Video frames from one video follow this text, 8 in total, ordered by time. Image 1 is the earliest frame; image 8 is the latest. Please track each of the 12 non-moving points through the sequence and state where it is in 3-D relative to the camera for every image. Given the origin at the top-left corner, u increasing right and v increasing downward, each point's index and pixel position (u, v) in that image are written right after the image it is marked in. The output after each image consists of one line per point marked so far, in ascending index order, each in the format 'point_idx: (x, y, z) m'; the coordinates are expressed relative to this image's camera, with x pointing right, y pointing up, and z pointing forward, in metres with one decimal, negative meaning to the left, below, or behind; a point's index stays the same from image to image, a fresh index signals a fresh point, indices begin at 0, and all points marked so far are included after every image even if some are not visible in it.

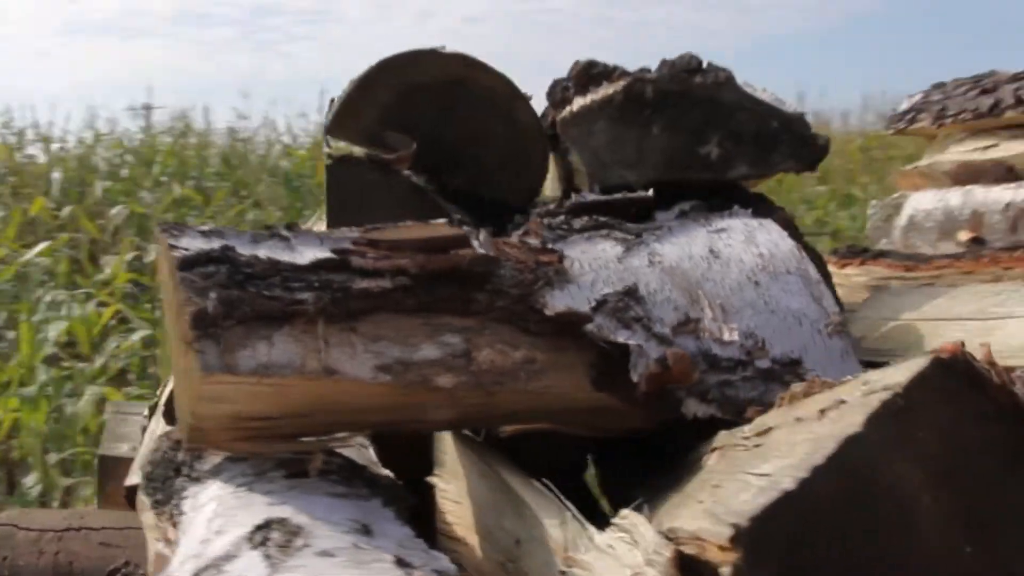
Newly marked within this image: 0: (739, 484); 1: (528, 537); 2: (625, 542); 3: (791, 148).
0: (+0.3, -0.2, +1.2) m
1: (+0.1, -0.3, +1.6) m
2: (+0.2, -0.3, +1.5) m
3: (+0.6, +0.3, +2.4) m
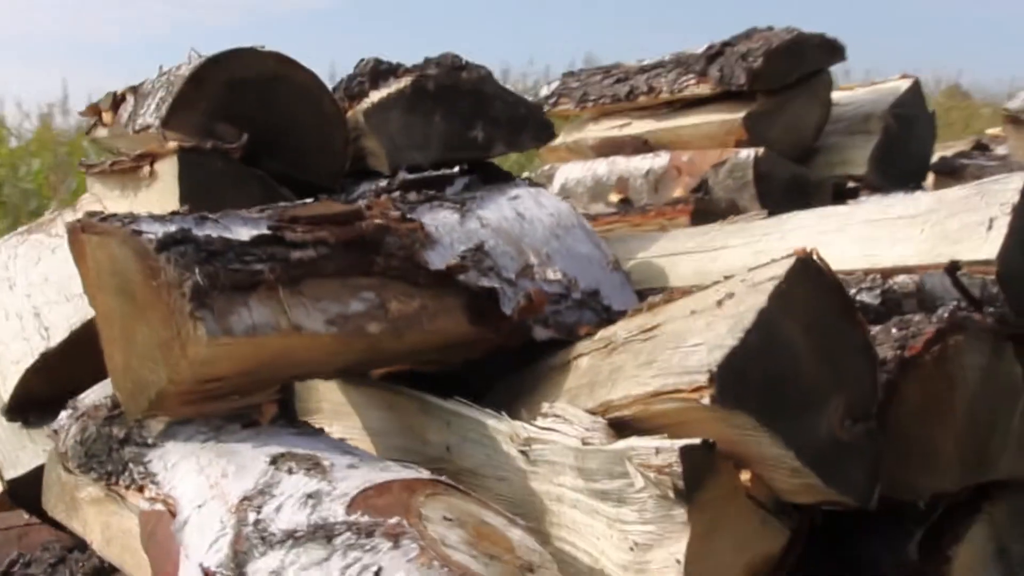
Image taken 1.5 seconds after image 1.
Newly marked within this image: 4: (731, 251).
0: (+0.3, -0.1, +1.8) m
1: (0.0, -0.3, +2.1) m
2: (+0.1, -0.2, +1.9) m
3: (+0.1, +0.4, +3.0) m
4: (+0.5, +0.1, +2.6) m
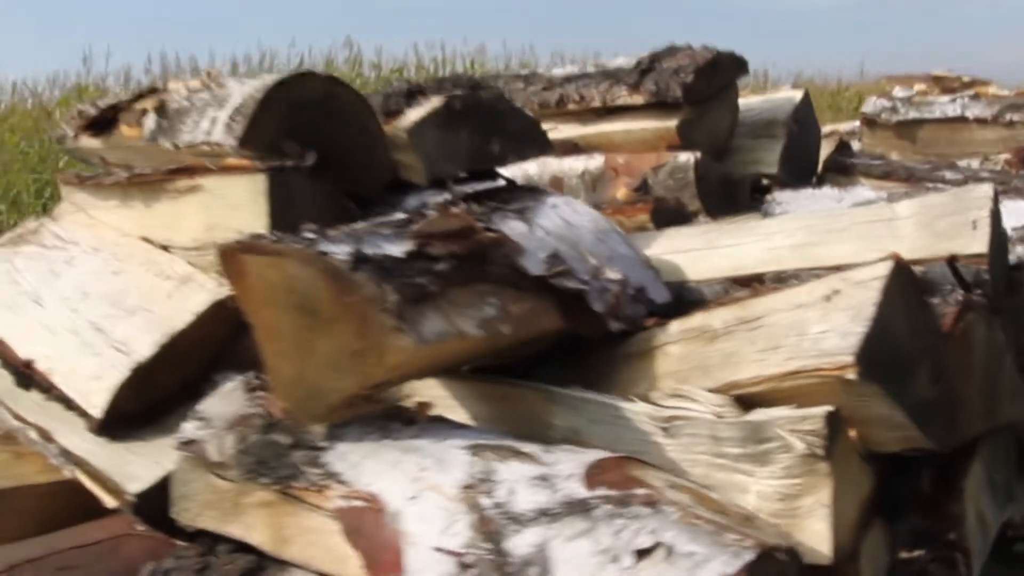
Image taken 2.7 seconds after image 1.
0: (+0.6, -0.1, +2.2) m
1: (+0.2, -0.3, +2.4) m
2: (+0.4, -0.2, +2.3) m
3: (+0.1, +0.4, +3.3) m
4: (+0.6, +0.1, +3.0) m
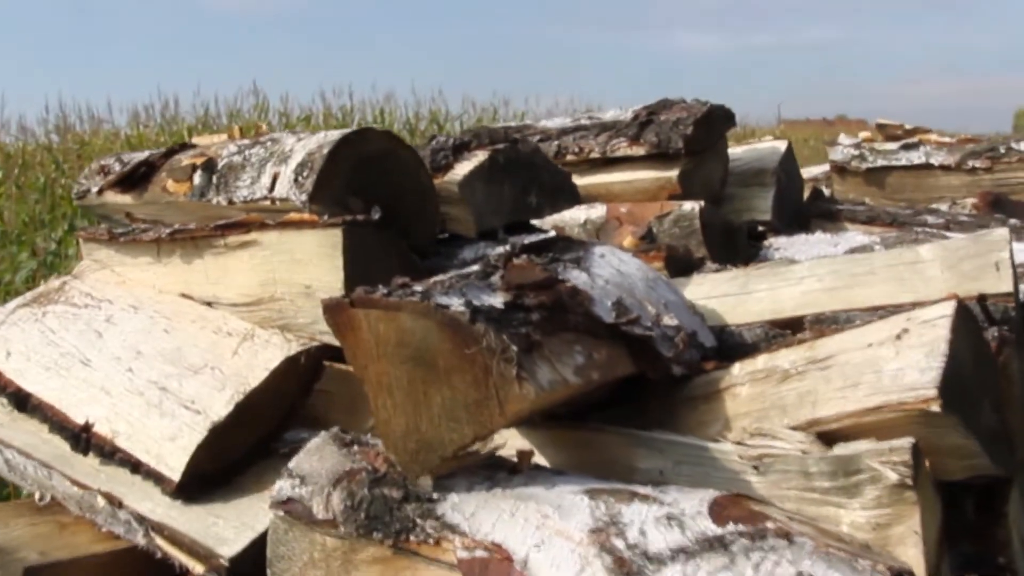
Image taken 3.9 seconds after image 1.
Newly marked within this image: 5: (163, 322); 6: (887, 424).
0: (+0.8, -0.2, +2.3) m
1: (+0.4, -0.4, +2.5) m
2: (+0.5, -0.3, +2.4) m
3: (+0.2, +0.3, +3.4) m
4: (+0.7, 0.0, +3.1) m
5: (-0.9, -0.1, +3.0) m
6: (+0.8, -0.3, +2.3) m
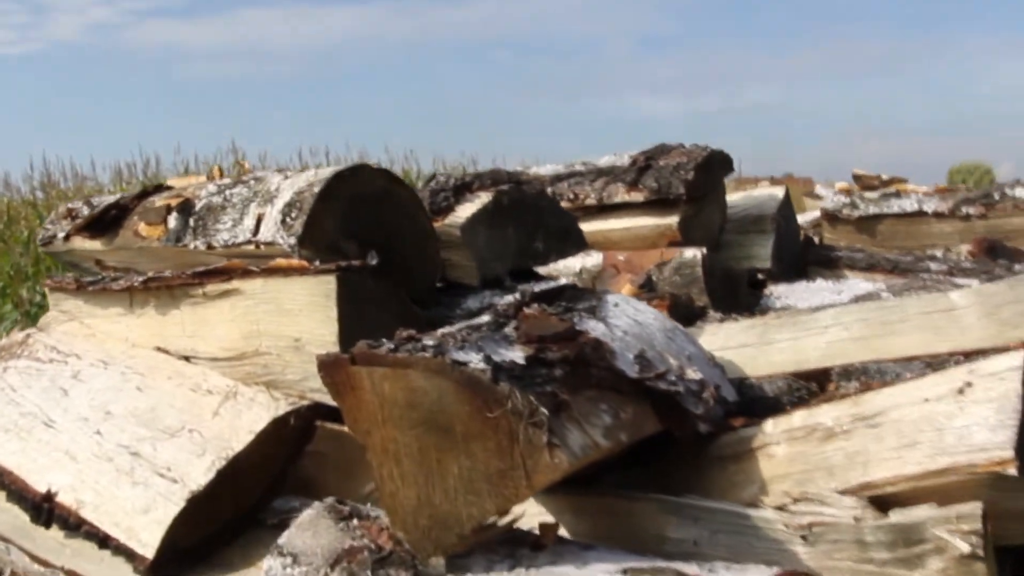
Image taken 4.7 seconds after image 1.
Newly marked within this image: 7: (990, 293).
0: (+0.8, -0.3, +2.1) m
1: (+0.4, -0.5, +2.2) m
2: (+0.6, -0.4, +2.2) m
3: (+0.2, +0.1, +3.2) m
4: (+0.7, -0.1, +2.9) m
5: (-0.9, -0.2, +2.7) m
6: (+0.8, -0.4, +2.1) m
7: (+1.1, 0.0, +2.7) m
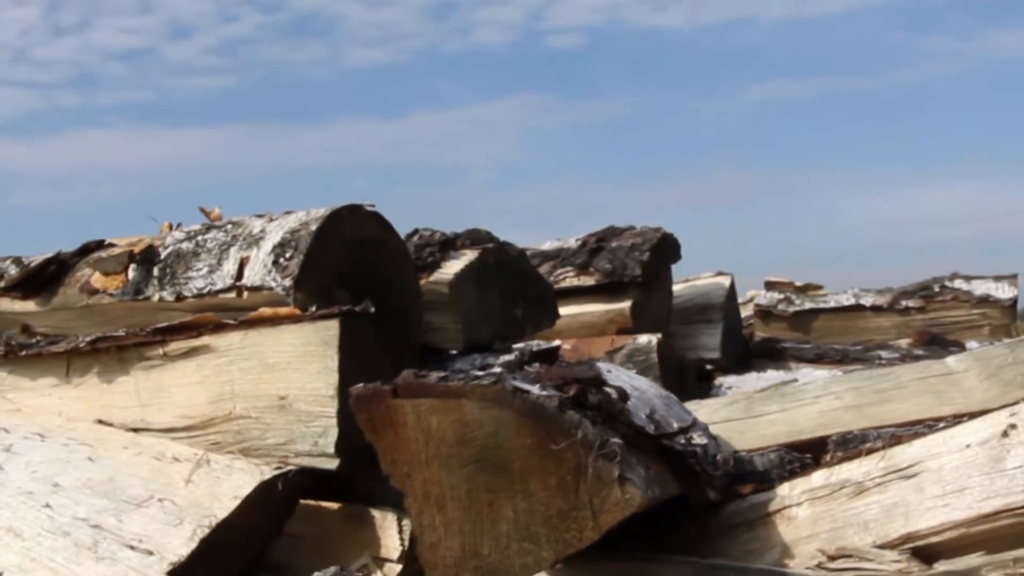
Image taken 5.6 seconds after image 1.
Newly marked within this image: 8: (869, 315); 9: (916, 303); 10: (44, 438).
0: (+0.9, -0.3, +2.0) m
1: (+0.5, -0.5, +2.1) m
2: (+0.6, -0.5, +2.0) m
3: (+0.1, -0.1, +3.0) m
4: (+0.7, -0.3, +2.8) m
5: (-0.9, -0.3, +2.4) m
6: (+0.9, -0.4, +2.0) m
7: (+1.1, -0.2, +2.6) m
8: (+1.5, -0.1, +4.8) m
9: (+1.7, -0.1, +4.7) m
10: (-1.0, -0.3, +2.5) m
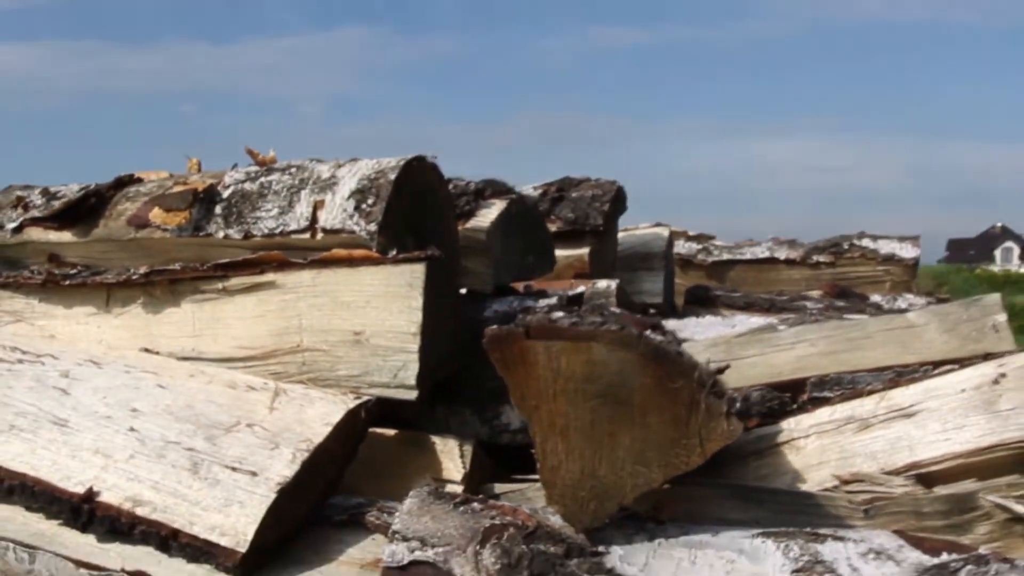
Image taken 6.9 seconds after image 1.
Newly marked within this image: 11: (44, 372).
0: (+1.0, -0.3, +2.4) m
1: (+0.6, -0.5, +2.4) m
2: (+0.8, -0.4, +2.4) m
3: (+0.1, +0.1, +3.3) m
4: (+0.7, -0.2, +3.2) m
5: (-0.8, -0.2, +2.5) m
6: (+1.0, -0.4, +2.3) m
7: (+1.2, -0.1, +3.0) m
8: (+1.2, +0.1, +5.2) m
9: (+1.4, +0.1, +5.1) m
10: (-1.0, -0.2, +2.6) m
11: (-1.1, -0.2, +2.6) m
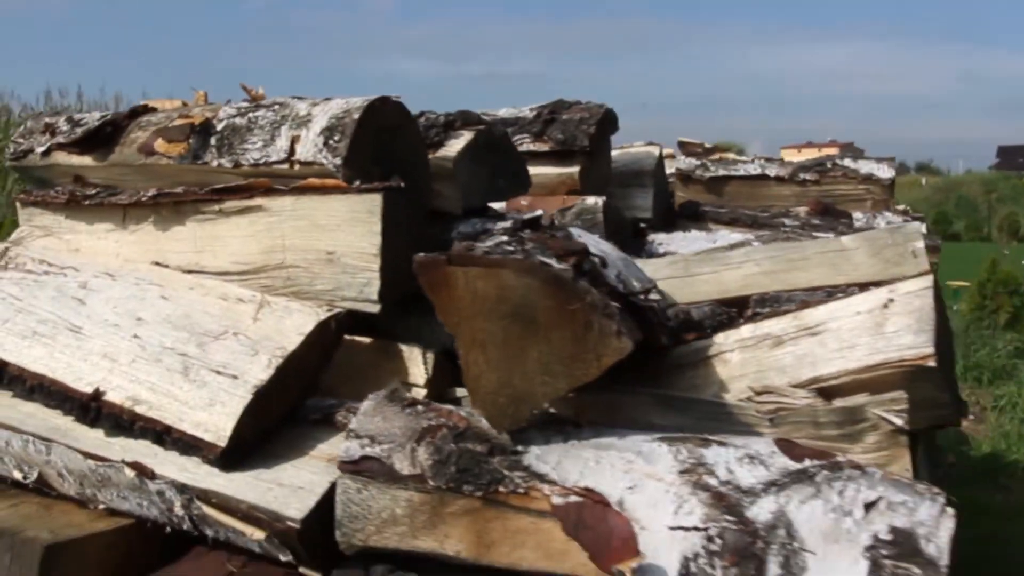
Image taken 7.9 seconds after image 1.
0: (+0.9, -0.1, +2.7) m
1: (+0.5, -0.3, +2.7) m
2: (+0.6, -0.3, +2.7) m
3: (+0.1, +0.3, +3.6) m
4: (+0.6, 0.0, +3.5) m
5: (-0.9, 0.0, +2.9) m
6: (+0.9, -0.2, +2.6) m
7: (+1.1, +0.1, +3.3) m
8: (+1.3, +0.5, +5.5) m
9: (+1.4, +0.5, +5.4) m
10: (-1.1, 0.0, +3.0) m
11: (-1.2, 0.0, +3.0) m
